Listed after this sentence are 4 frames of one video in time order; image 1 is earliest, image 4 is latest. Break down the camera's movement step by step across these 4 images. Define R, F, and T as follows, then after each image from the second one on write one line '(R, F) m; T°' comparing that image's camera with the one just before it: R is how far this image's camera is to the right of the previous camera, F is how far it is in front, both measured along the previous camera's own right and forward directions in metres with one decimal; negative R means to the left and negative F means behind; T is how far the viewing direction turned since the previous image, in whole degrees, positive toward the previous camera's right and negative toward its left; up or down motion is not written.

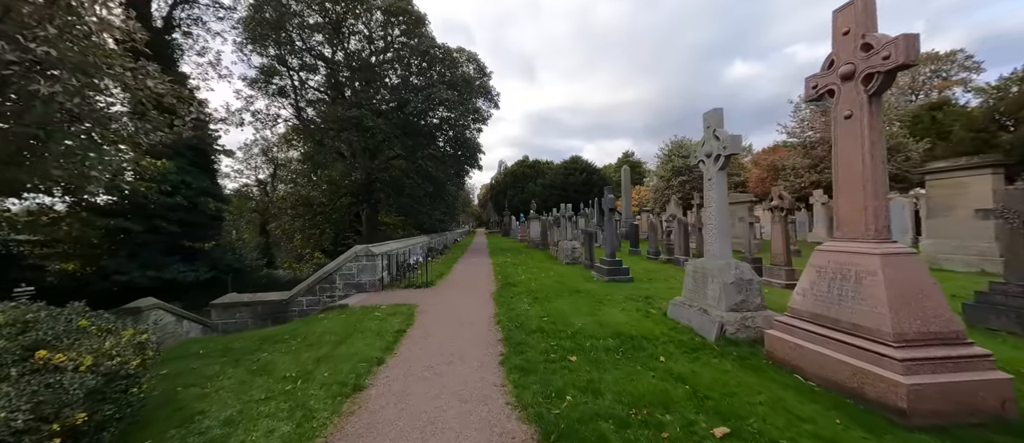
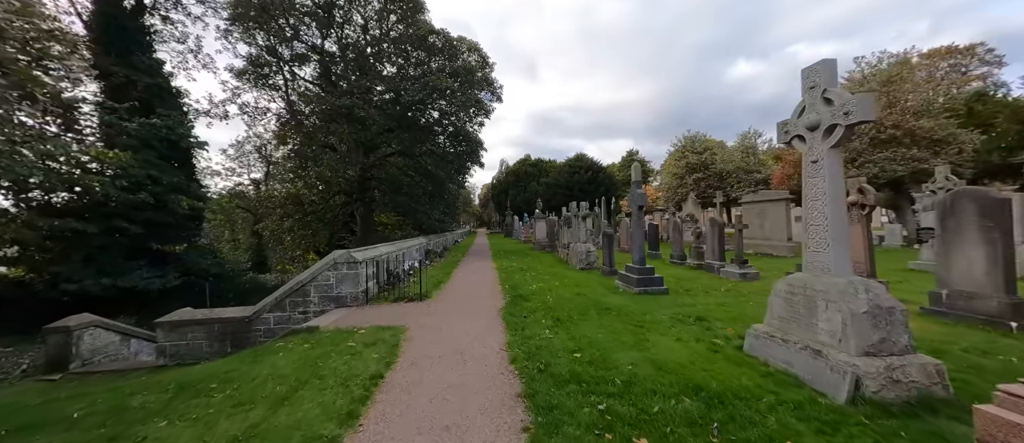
(-0.2, +1.3) m; 0°
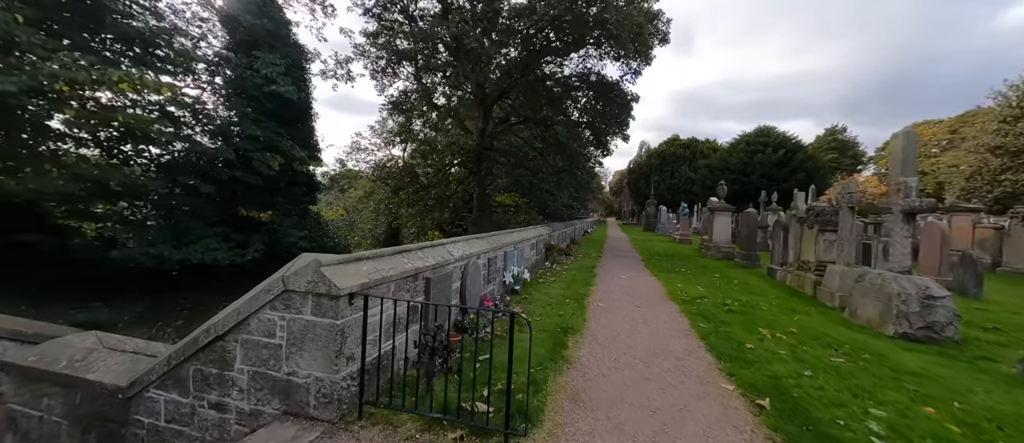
(-1.1, +4.6) m; -20°
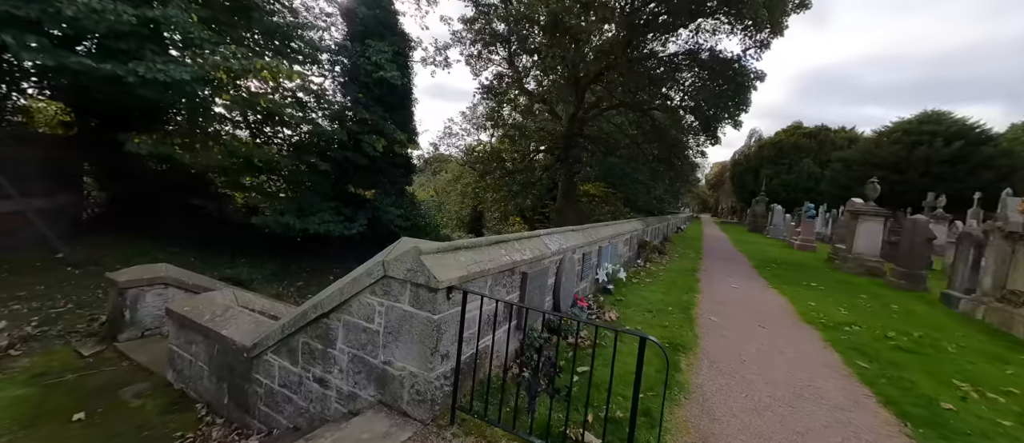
(-0.3, +0.4) m; -13°
